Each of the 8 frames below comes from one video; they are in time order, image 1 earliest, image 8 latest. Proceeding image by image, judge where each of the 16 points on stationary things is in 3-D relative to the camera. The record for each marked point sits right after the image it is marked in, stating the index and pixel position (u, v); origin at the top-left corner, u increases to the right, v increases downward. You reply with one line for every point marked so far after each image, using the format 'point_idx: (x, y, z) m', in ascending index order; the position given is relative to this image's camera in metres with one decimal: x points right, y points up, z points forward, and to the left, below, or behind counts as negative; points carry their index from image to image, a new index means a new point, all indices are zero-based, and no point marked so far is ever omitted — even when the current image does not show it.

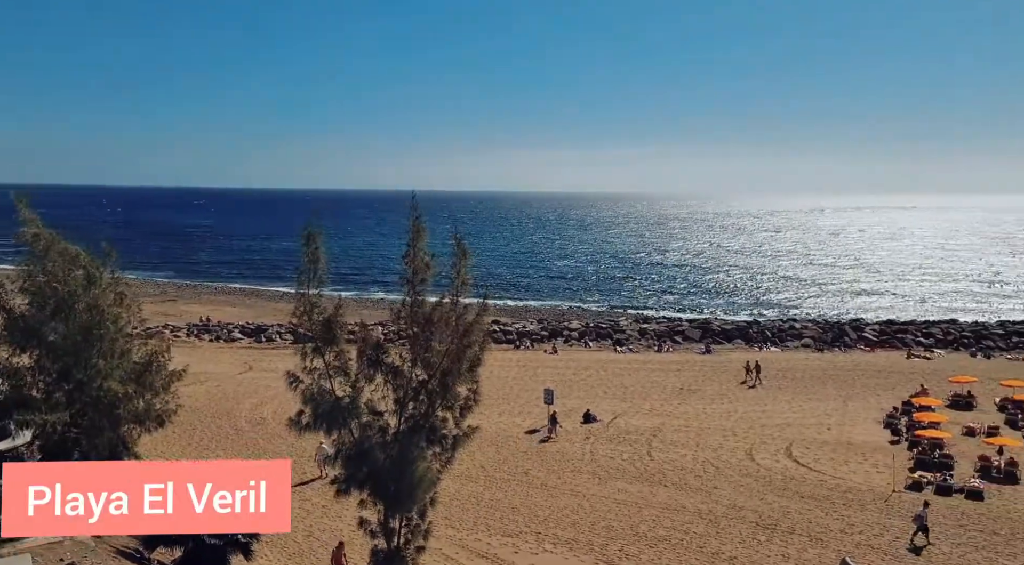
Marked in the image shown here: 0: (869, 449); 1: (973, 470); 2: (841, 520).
0: (+9.5, -4.8, +20.2) m
1: (+11.8, -5.0, +19.1) m
2: (+8.0, -5.7, +17.2) m
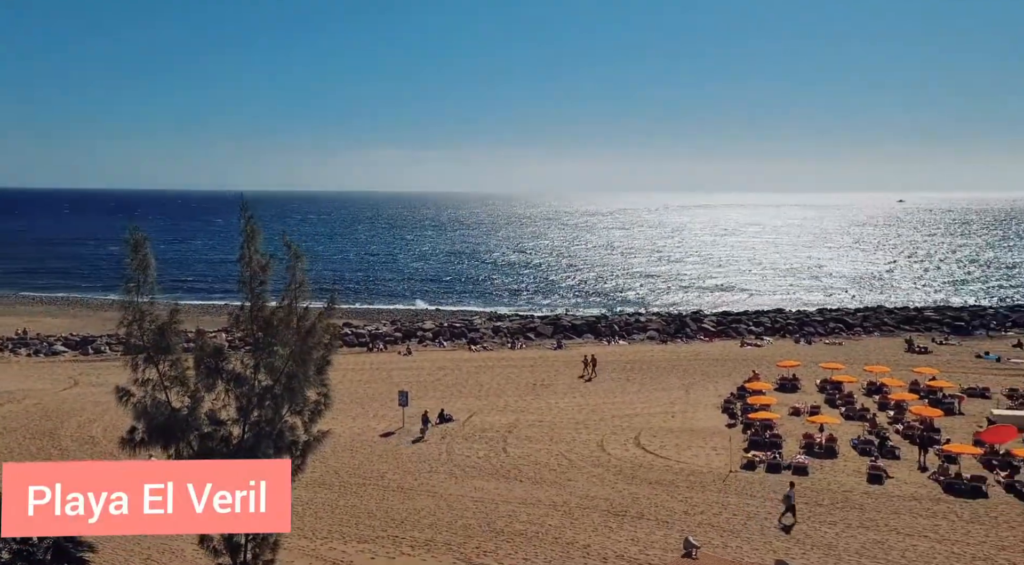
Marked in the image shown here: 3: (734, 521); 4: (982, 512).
0: (+5.6, -4.5, +21.2) m
1: (+8.0, -4.7, +20.4) m
2: (+4.4, -5.6, +18.0) m
3: (+5.5, -5.8, +17.3) m
4: (+11.2, -5.5, +17.2) m
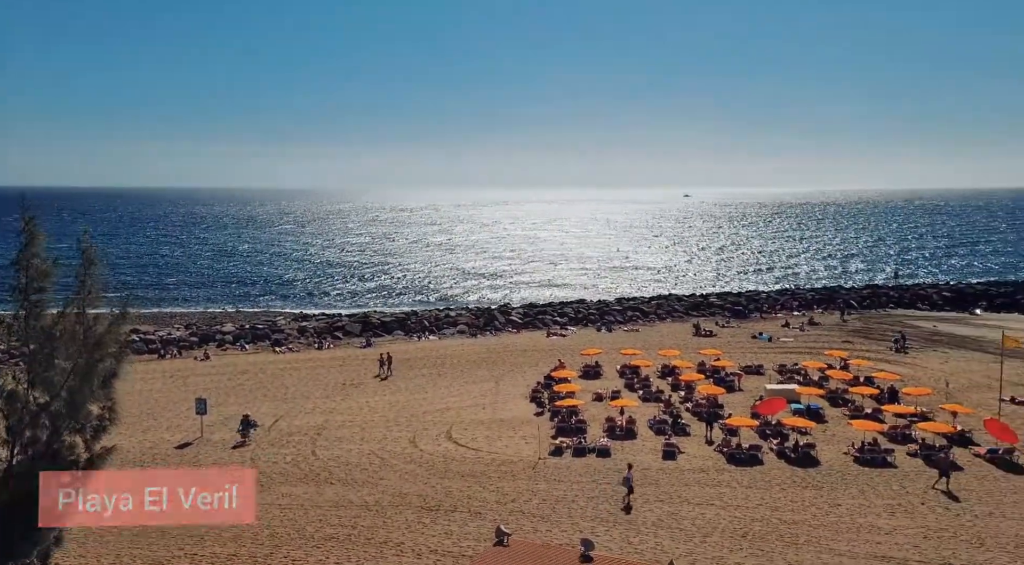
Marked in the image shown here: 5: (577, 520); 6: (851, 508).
0: (+0.2, -4.3, +21.7) m
1: (+2.7, -4.4, +21.4) m
2: (-0.4, -5.4, +18.4) m
3: (+0.8, -5.6, +17.9) m
4: (+6.4, -5.2, +18.9) m
5: (+1.6, -5.8, +17.3) m
6: (+8.4, -5.6, +17.7) m
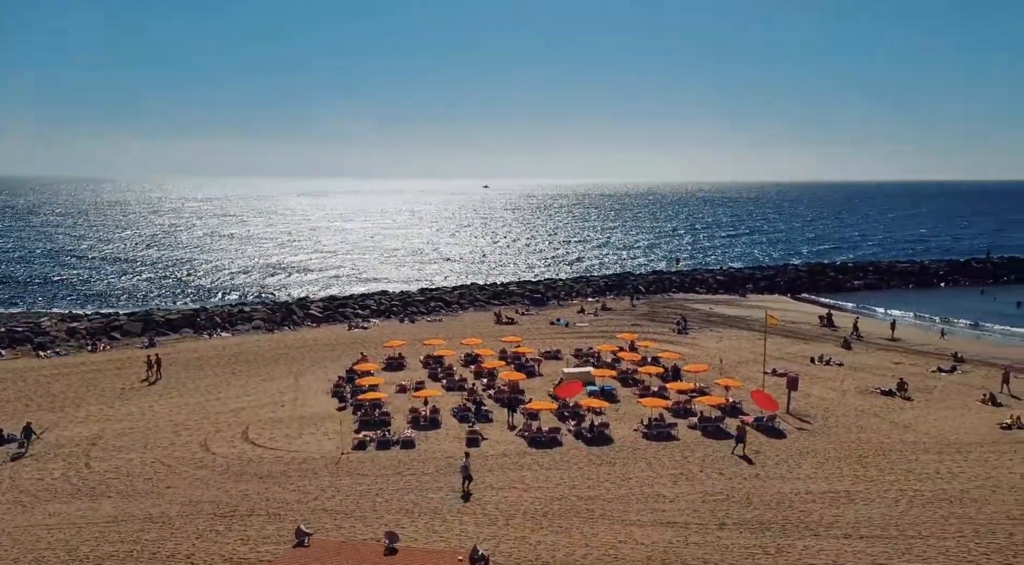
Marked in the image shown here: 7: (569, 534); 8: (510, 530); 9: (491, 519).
0: (-5.5, -4.1, +21.2) m
1: (-3.0, -4.2, +21.3) m
2: (-5.4, -5.2, +17.8) m
3: (-4.1, -5.4, +17.6) m
4: (+1.2, -4.8, +19.6) m
5: (-3.2, -5.5, +17.2) m
6: (+3.4, -5.2, +18.9) m
7: (+1.4, -5.9, +16.7) m
8: (0.0, -5.8, +16.7) m
9: (-0.4, -5.7, +17.1) m
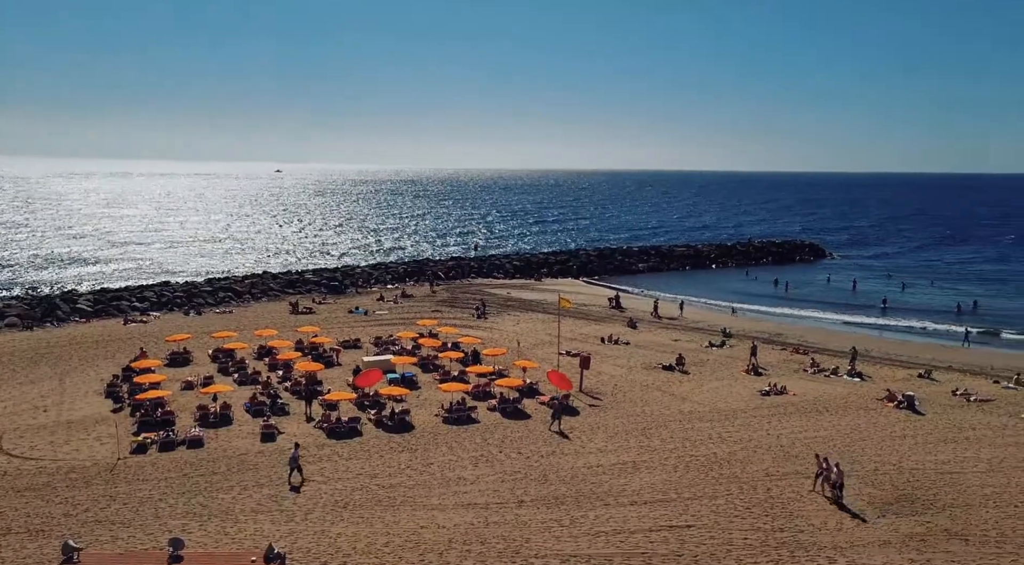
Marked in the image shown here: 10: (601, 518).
0: (-11.1, -3.9, +19.5) m
1: (-8.6, -3.9, +20.2) m
2: (-10.3, -5.0, +16.3) m
3: (-9.0, -5.2, +16.3) m
4: (-4.2, -4.5, +19.3) m
5: (-8.0, -5.3, +16.1) m
6: (-1.9, -4.9, +19.0) m
7: (-3.4, -5.6, +16.5) m
8: (-4.7, -5.5, +16.3) m
9: (-5.3, -5.4, +16.6) m
10: (+2.2, -5.6, +17.1) m
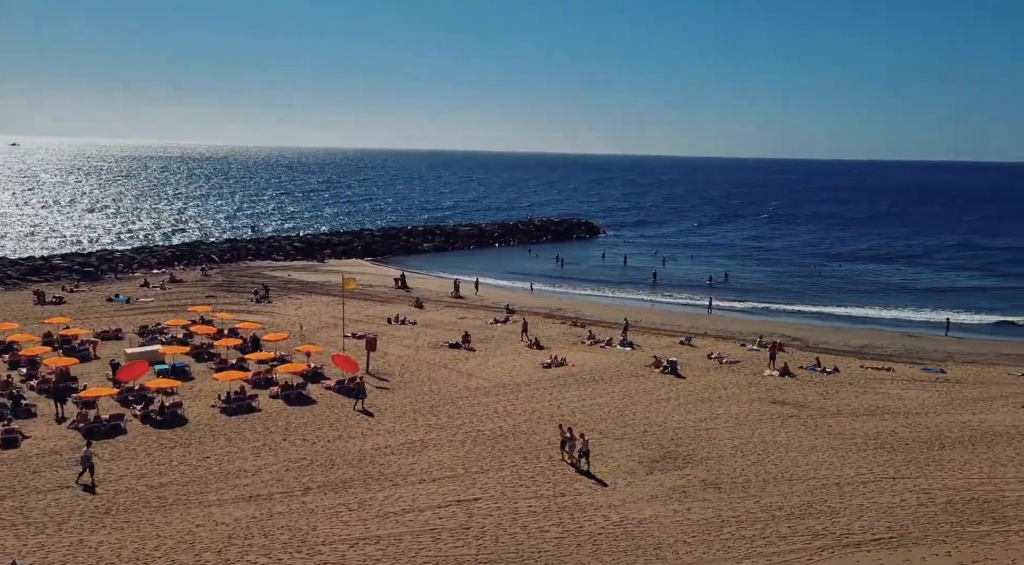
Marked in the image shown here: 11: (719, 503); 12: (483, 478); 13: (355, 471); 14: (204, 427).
0: (-16.6, -3.7, +16.6) m
1: (-14.3, -3.6, +17.7) m
2: (-15.1, -4.9, +13.6) m
3: (-13.8, -5.0, +13.9) m
4: (-9.8, -4.1, +17.8) m
5: (-12.8, -5.1, +13.9) m
6: (-7.4, -4.5, +18.0) m
7: (-8.3, -5.3, +15.3) m
8: (-9.6, -5.2, +14.8) m
9: (-10.2, -5.1, +14.9) m
10: (-3.0, -5.2, +17.0) m
11: (+5.1, -5.4, +17.3) m
12: (-0.7, -5.0, +18.2) m
13: (-4.0, -4.8, +18.1) m
14: (-8.1, -3.9, +19.1) m
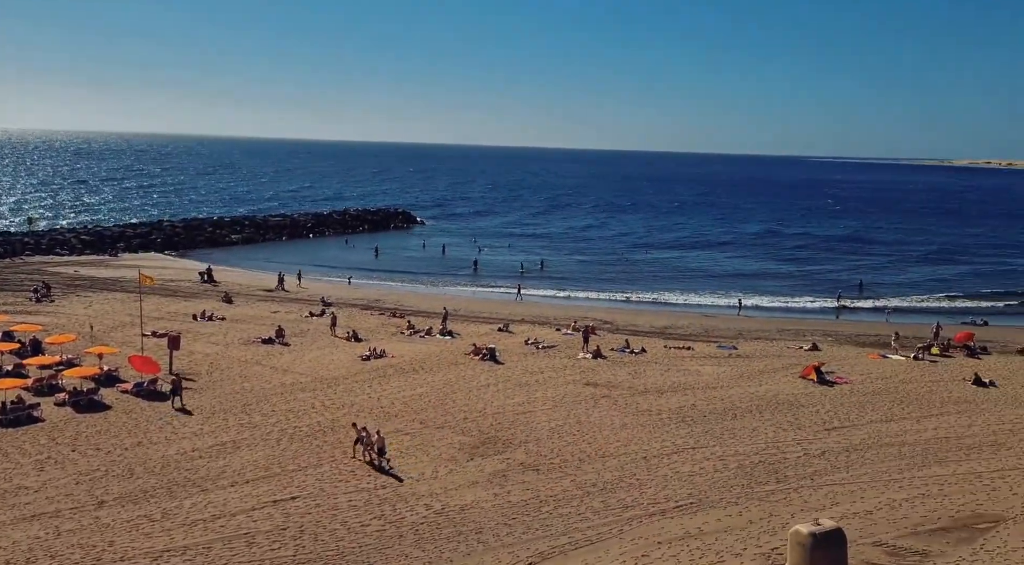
0: (-20.6, -3.9, +13.1) m
1: (-18.6, -3.7, +14.7) m
2: (-18.6, -5.1, +10.5) m
3: (-17.3, -5.2, +11.0) m
4: (-14.1, -4.2, +15.6) m
5: (-16.4, -5.3, +11.2) m
6: (-11.9, -4.4, +16.3) m
7: (-12.3, -5.3, +13.4) m
8: (-13.4, -5.3, +12.7) m
9: (-14.0, -5.2, +12.7) m
10: (-7.3, -5.0, +16.1) m
11: (+0.6, -5.0, +17.9) m
12: (-5.3, -4.8, +17.6) m
13: (-8.5, -4.7, +17.0) m
14: (-12.8, -3.9, +17.2) m
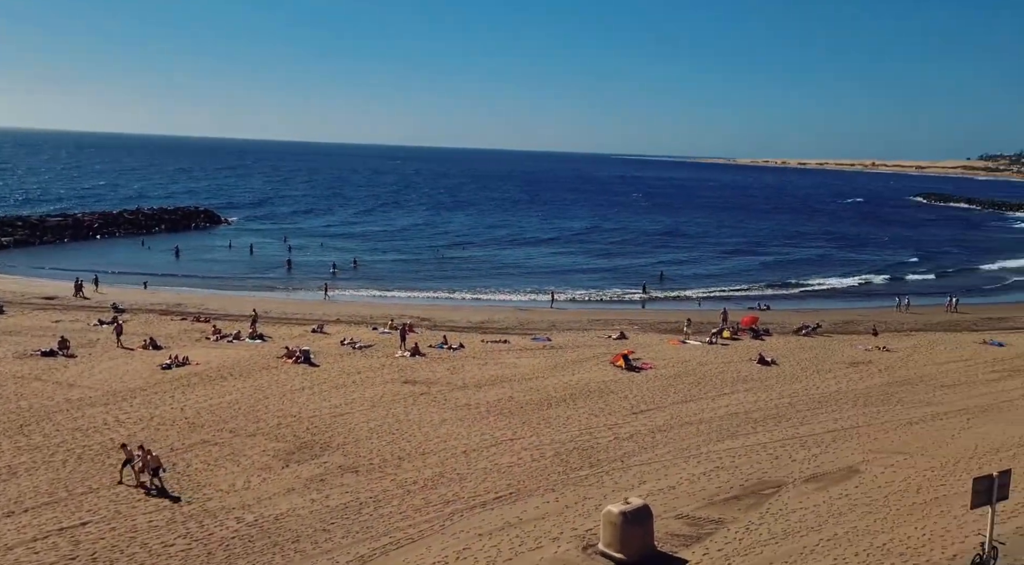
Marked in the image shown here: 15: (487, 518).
0: (-23.9, -4.4, +9.0) m
1: (-22.3, -4.2, +10.8) m
2: (-21.4, -5.6, +6.8) m
3: (-20.3, -5.6, +7.5) m
4: (-18.1, -4.5, +12.6) m
5: (-19.4, -5.7, +7.8) m
6: (-16.0, -4.7, +13.7) m
7: (-15.8, -5.6, +10.8) m
8: (-16.8, -5.6, +9.9) m
9: (-17.4, -5.5, +9.8) m
10: (-11.4, -5.2, +14.3) m
11: (-4.0, -5.0, +17.5) m
12: (-9.7, -4.9, +16.2) m
13: (-12.8, -4.9, +15.0) m
14: (-17.0, -4.2, +14.4) m
15: (-0.8, -5.4, +16.3) m
